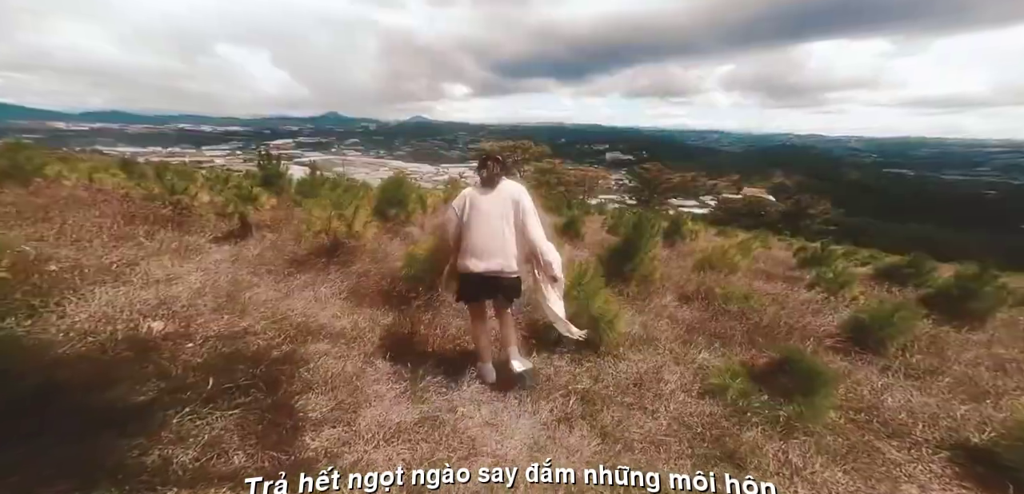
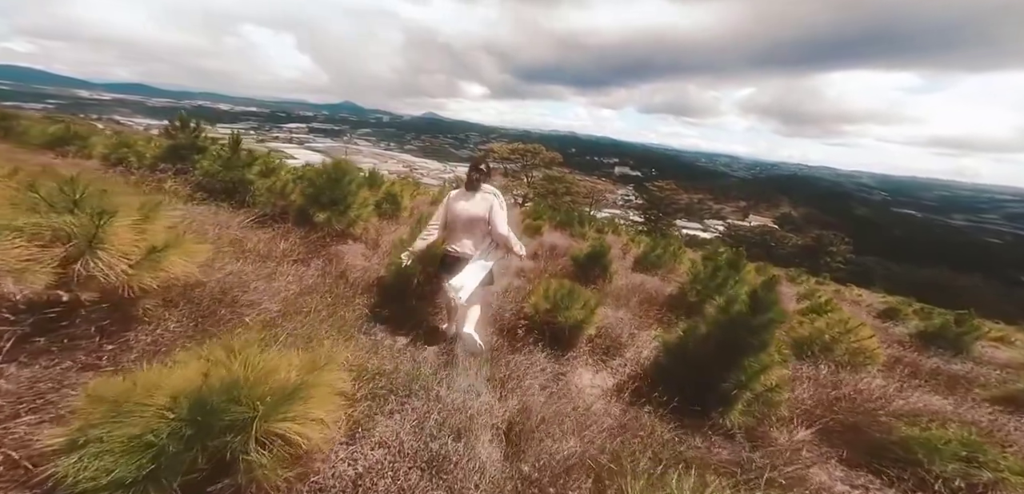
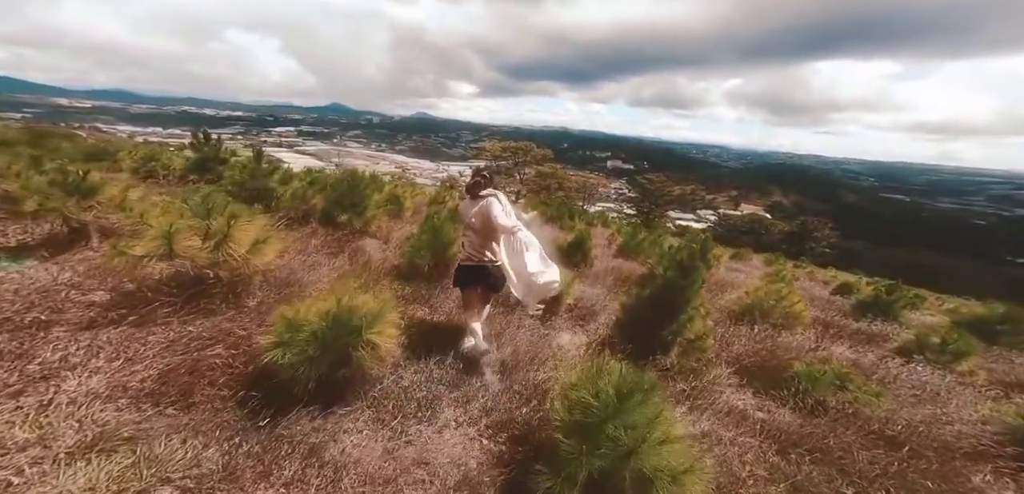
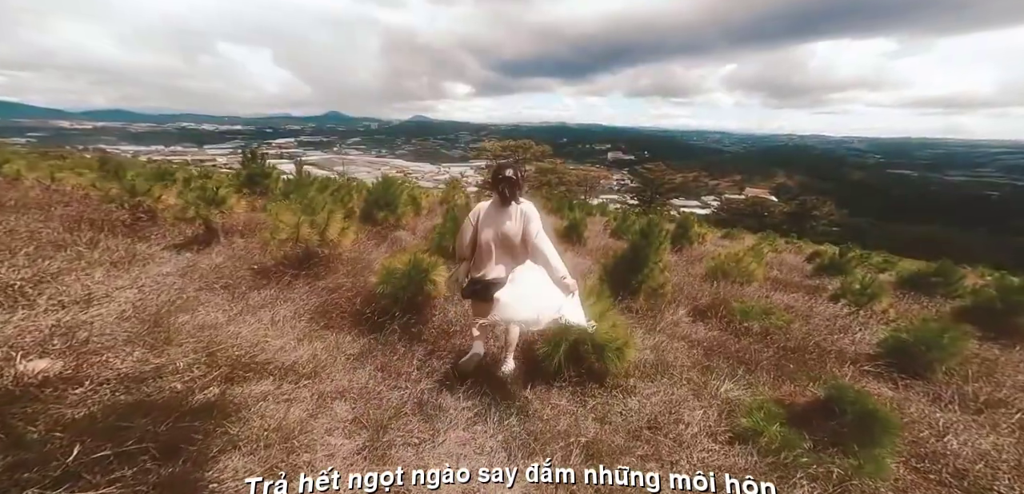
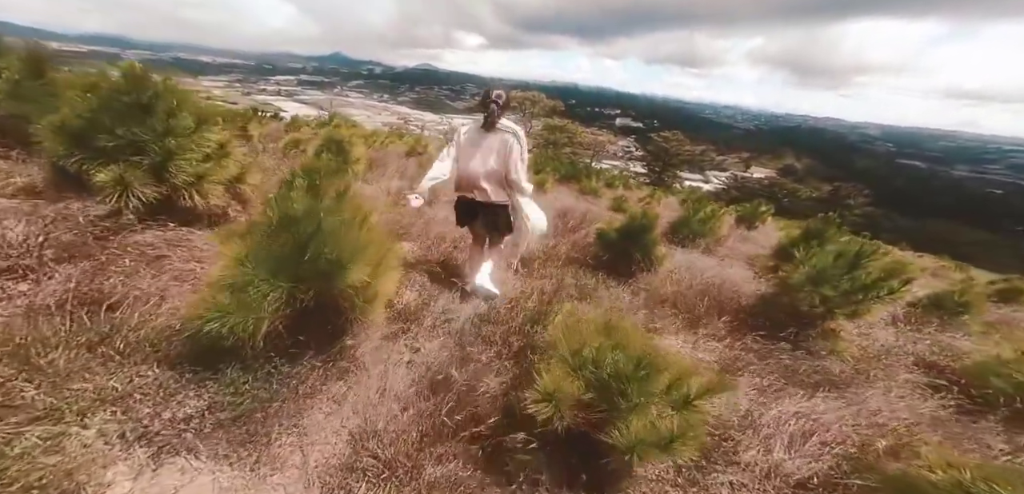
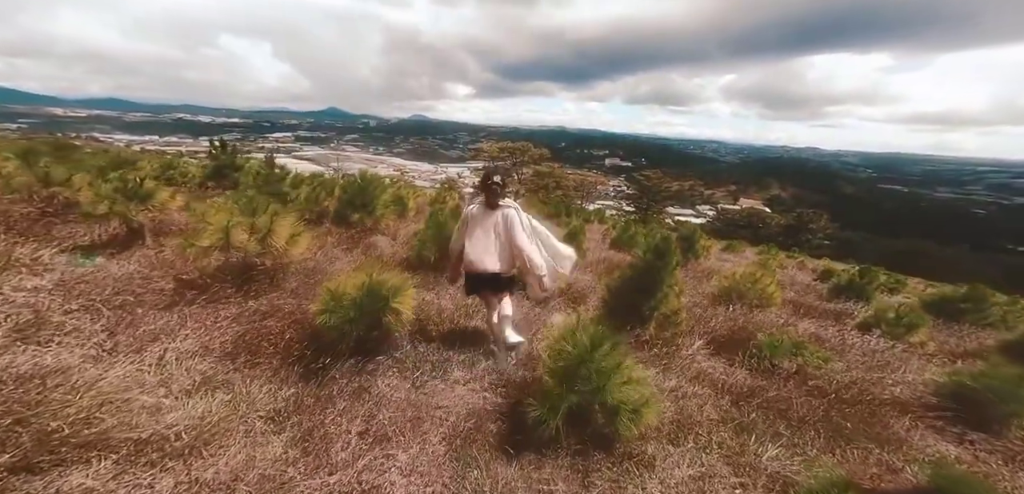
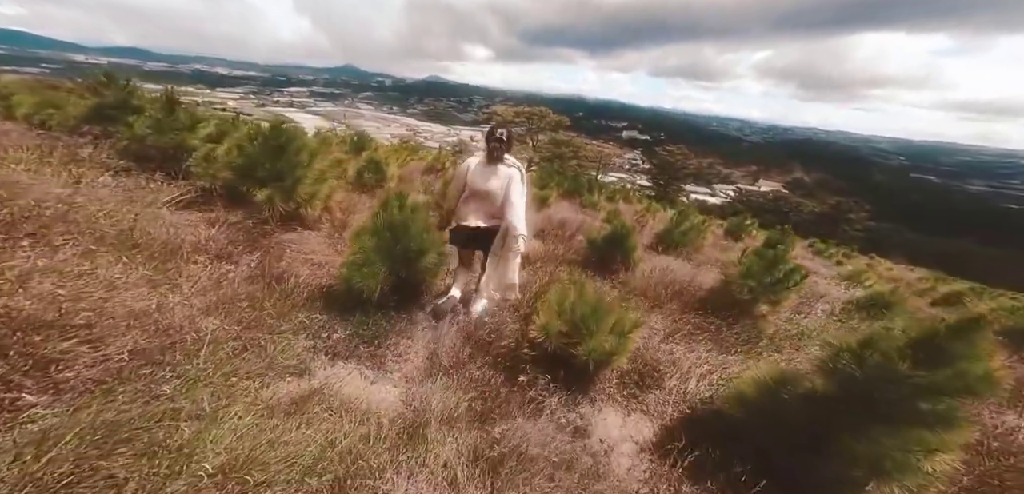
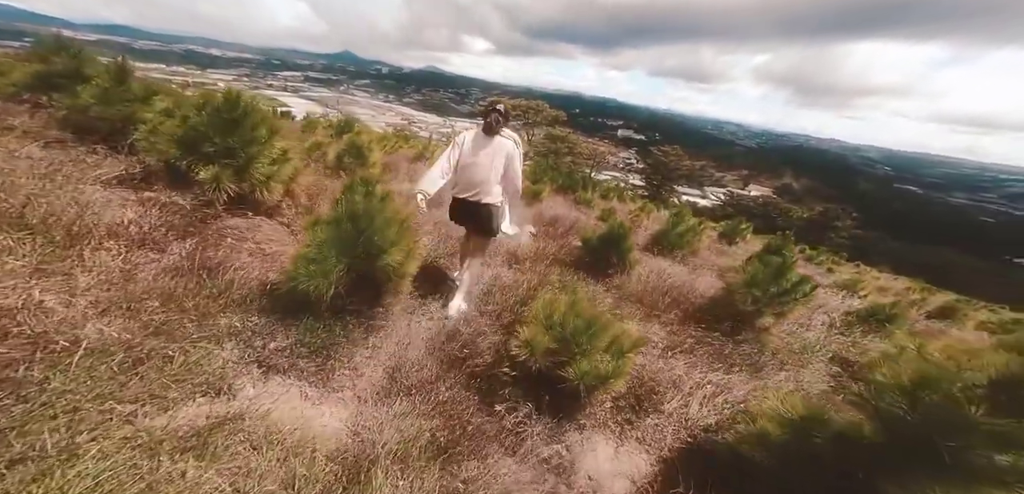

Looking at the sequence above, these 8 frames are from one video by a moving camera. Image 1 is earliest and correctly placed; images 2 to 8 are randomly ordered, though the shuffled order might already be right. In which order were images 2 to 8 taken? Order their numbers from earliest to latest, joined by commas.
4, 6, 3, 2, 7, 8, 5
